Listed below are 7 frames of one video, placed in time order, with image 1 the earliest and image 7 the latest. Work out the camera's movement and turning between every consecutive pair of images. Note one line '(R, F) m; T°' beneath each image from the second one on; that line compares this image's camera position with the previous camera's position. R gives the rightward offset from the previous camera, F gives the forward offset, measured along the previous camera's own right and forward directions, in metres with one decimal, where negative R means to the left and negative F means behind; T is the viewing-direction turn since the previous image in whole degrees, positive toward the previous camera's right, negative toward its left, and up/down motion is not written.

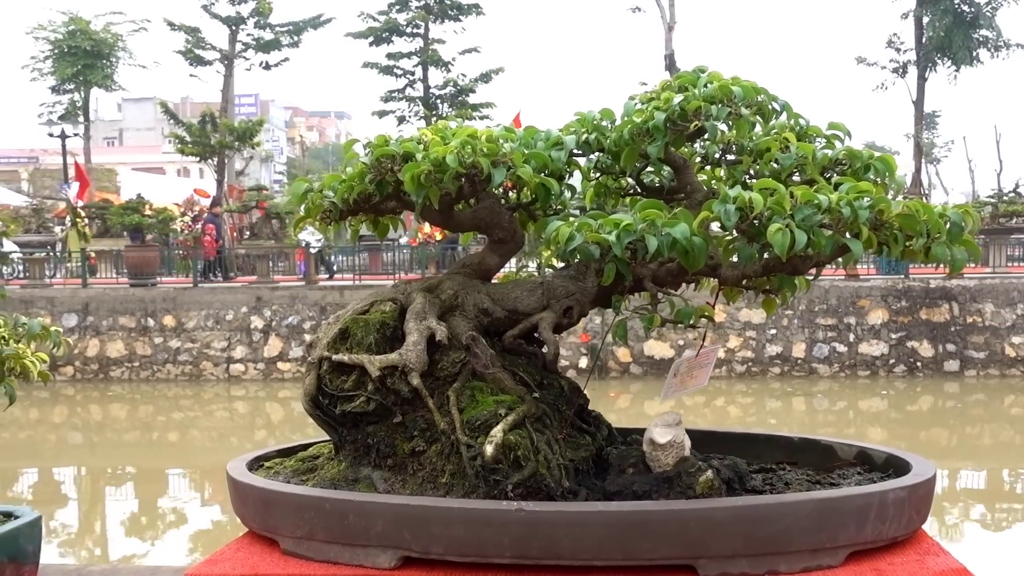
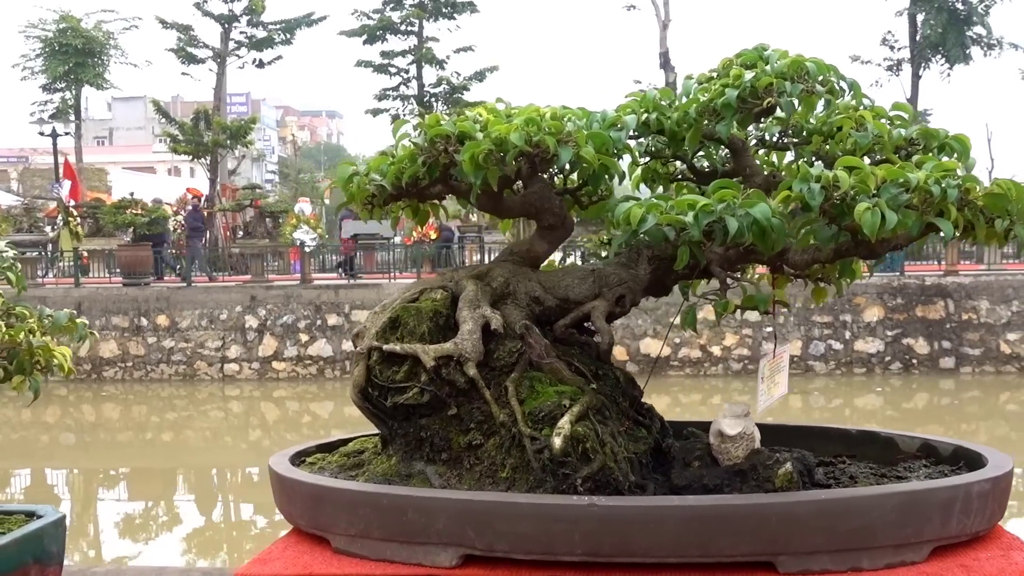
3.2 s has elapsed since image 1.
(-0.1, +0.1) m; +1°
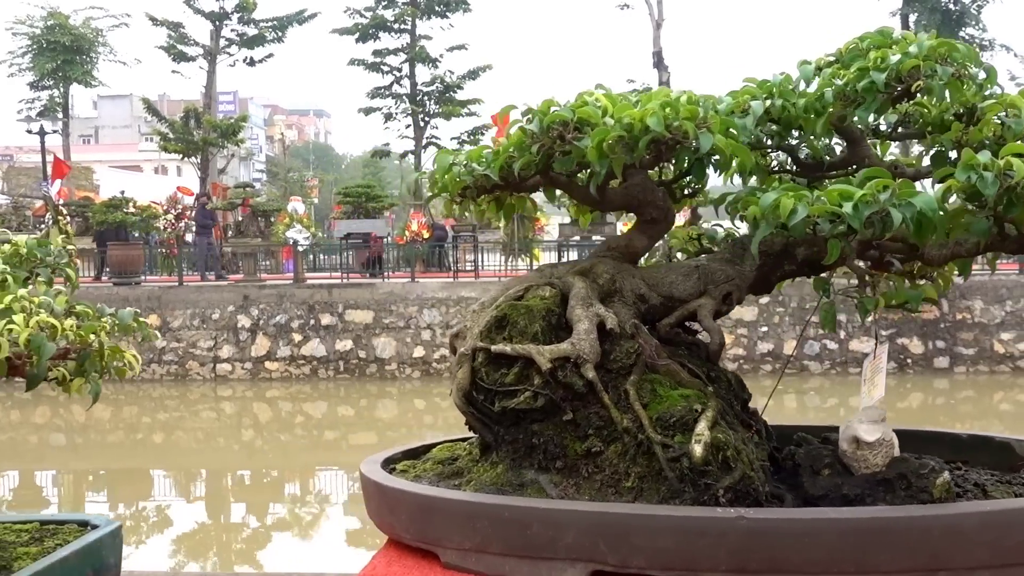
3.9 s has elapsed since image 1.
(-0.3, +0.1) m; +1°
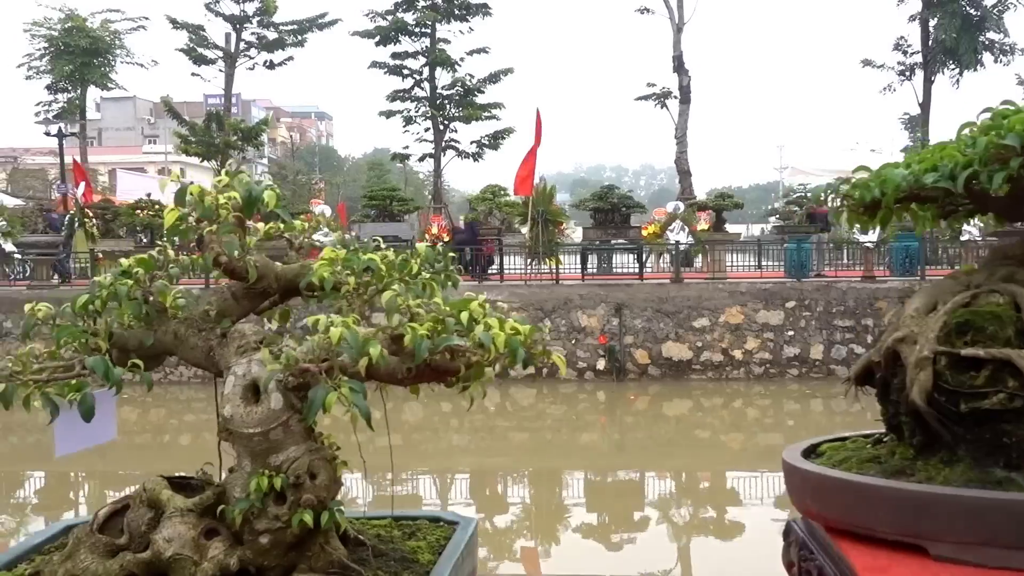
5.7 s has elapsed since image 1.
(-1.0, -0.1) m; 0°
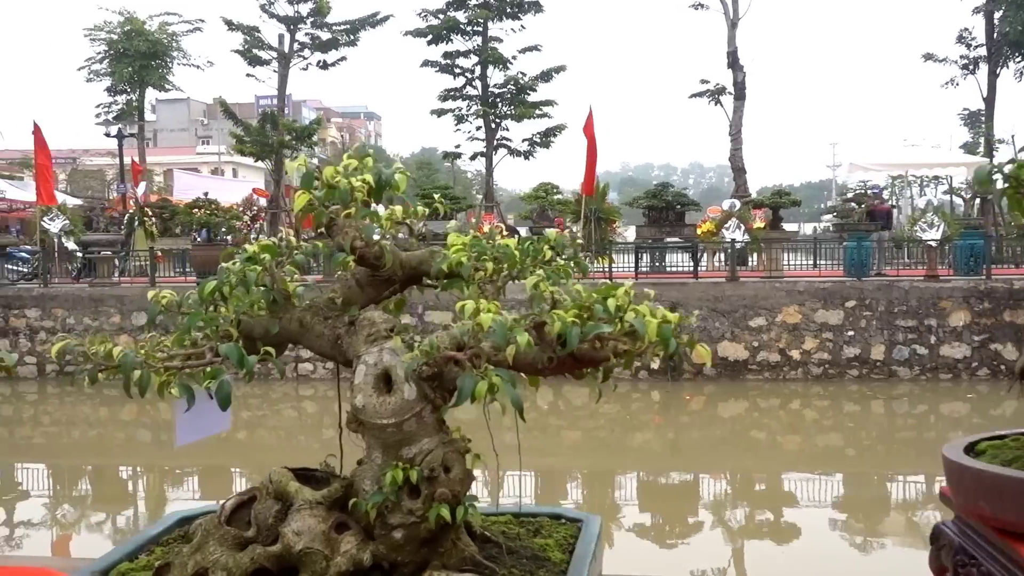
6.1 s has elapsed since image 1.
(-0.2, +0.1) m; -3°
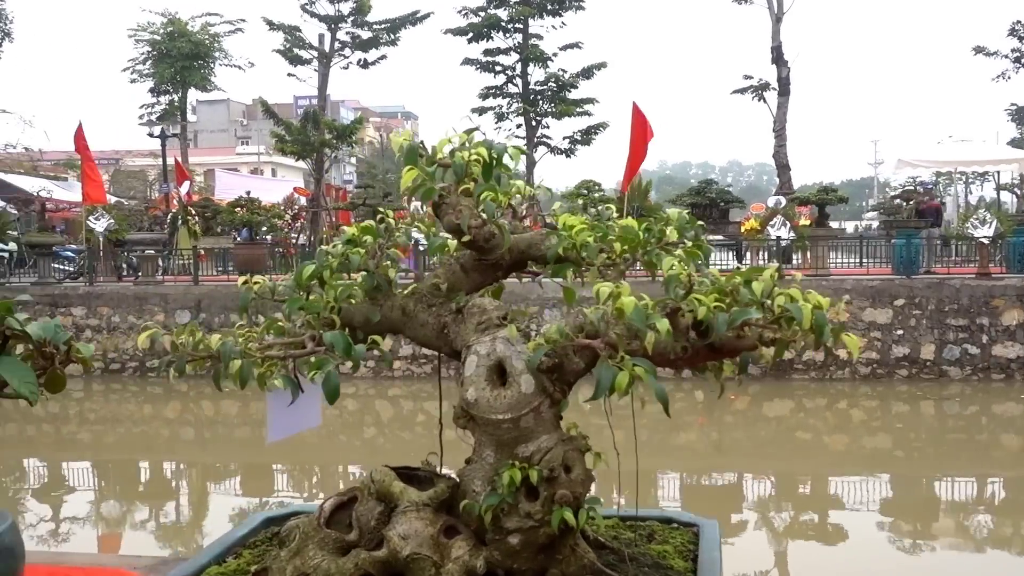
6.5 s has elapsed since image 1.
(-0.2, +0.2) m; -2°
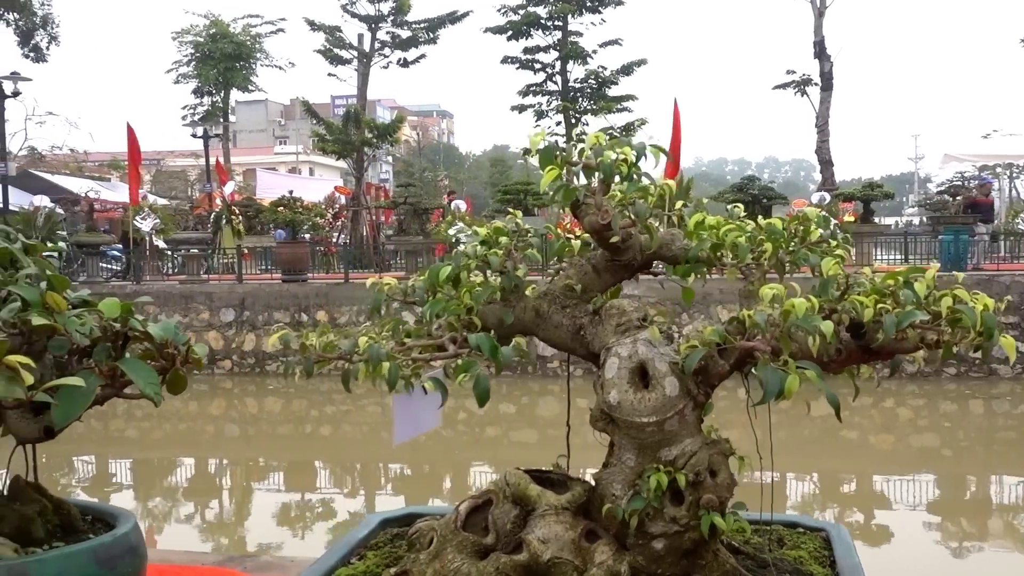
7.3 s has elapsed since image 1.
(-0.2, 0.0) m; -2°
